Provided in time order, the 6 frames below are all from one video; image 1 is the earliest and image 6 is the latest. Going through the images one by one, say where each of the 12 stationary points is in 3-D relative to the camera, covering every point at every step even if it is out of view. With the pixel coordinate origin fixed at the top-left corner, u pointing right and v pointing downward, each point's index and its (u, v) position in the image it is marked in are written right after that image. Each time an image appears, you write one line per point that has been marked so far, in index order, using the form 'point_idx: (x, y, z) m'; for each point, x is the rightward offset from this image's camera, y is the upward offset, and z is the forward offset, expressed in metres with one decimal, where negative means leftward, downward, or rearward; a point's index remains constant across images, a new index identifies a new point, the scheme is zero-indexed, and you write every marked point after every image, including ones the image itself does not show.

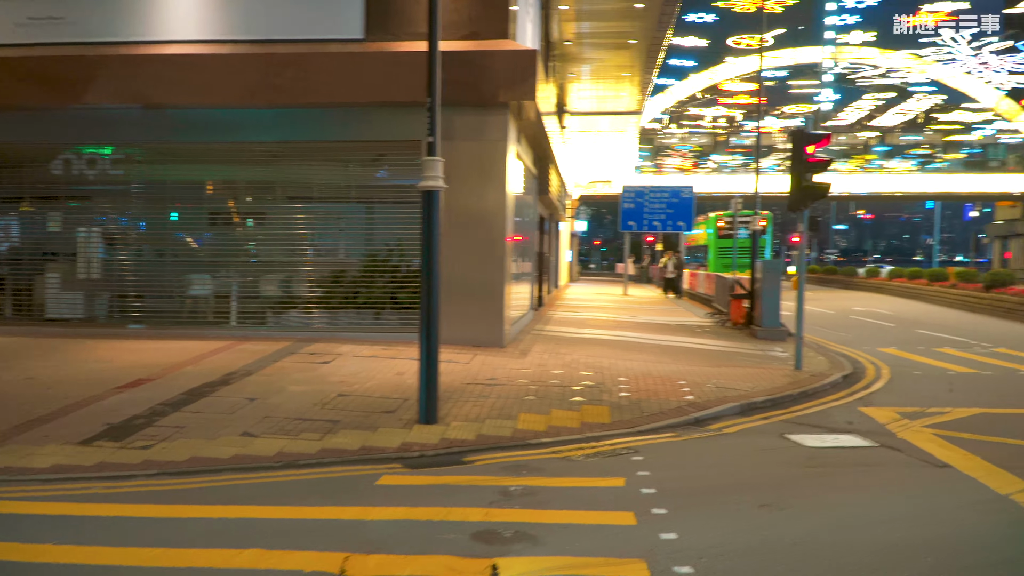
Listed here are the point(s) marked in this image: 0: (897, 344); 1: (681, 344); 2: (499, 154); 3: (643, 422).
0: (+7.6, -1.1, +18.2) m
1: (+2.9, -1.0, +15.6) m
2: (-0.2, +2.0, +13.5) m
3: (+1.2, -1.3, +8.7) m
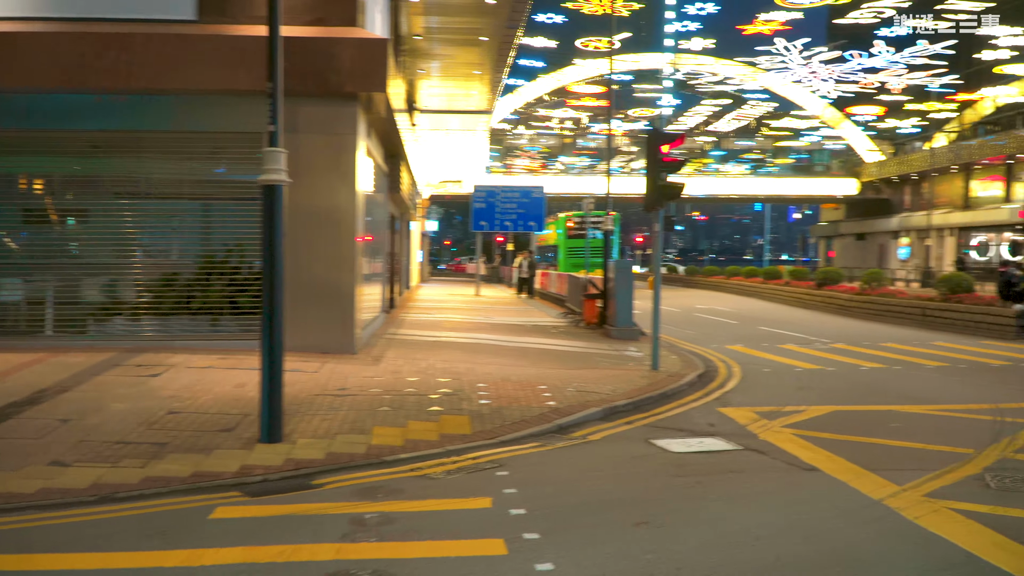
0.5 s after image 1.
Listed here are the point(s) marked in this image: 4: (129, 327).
0: (+4.7, -1.1, +18.6) m
1: (+0.4, -1.0, +15.4) m
2: (-2.3, +1.9, +12.7) m
3: (-0.1, -1.3, +8.2) m
4: (-5.5, -0.6, +13.3) m
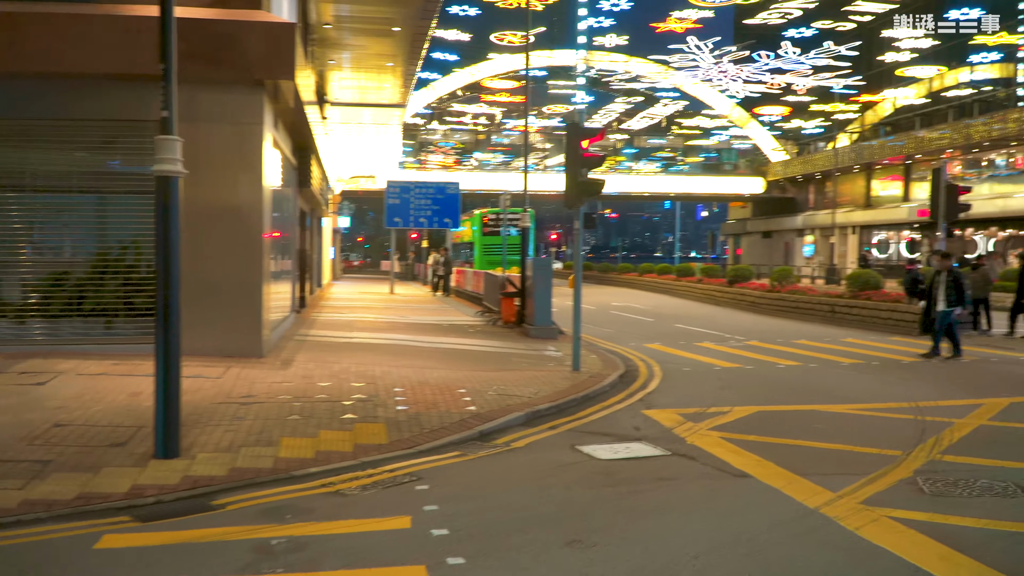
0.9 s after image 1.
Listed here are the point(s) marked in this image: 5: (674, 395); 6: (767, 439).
0: (+3.0, -1.0, +18.6) m
1: (-0.9, -1.0, +14.9) m
2: (-3.4, +1.9, +12.0) m
3: (-0.7, -1.3, +7.8) m
4: (-6.7, -0.6, +12.3) m
5: (+1.8, -1.2, +10.5) m
6: (+2.2, -1.3, +7.8) m
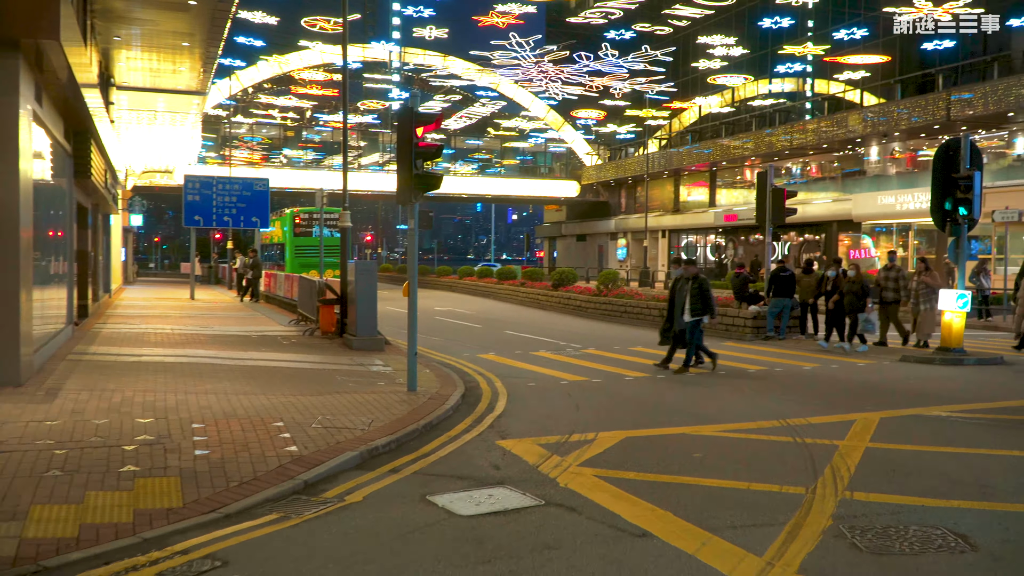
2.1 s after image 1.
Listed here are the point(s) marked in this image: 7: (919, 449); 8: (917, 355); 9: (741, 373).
0: (-0.4, -1.1, +17.4) m
1: (-3.5, -1.1, +13.0) m
2: (-5.3, +1.8, +9.7) m
3: (-1.8, -1.4, +6.0) m
4: (-8.6, -0.7, +9.3) m
5: (+0.1, -1.3, +9.2) m
6: (+1.0, -1.4, +6.7) m
7: (+3.3, -1.3, +7.5) m
8: (+6.2, -1.0, +13.9) m
9: (+3.3, -1.2, +13.1) m
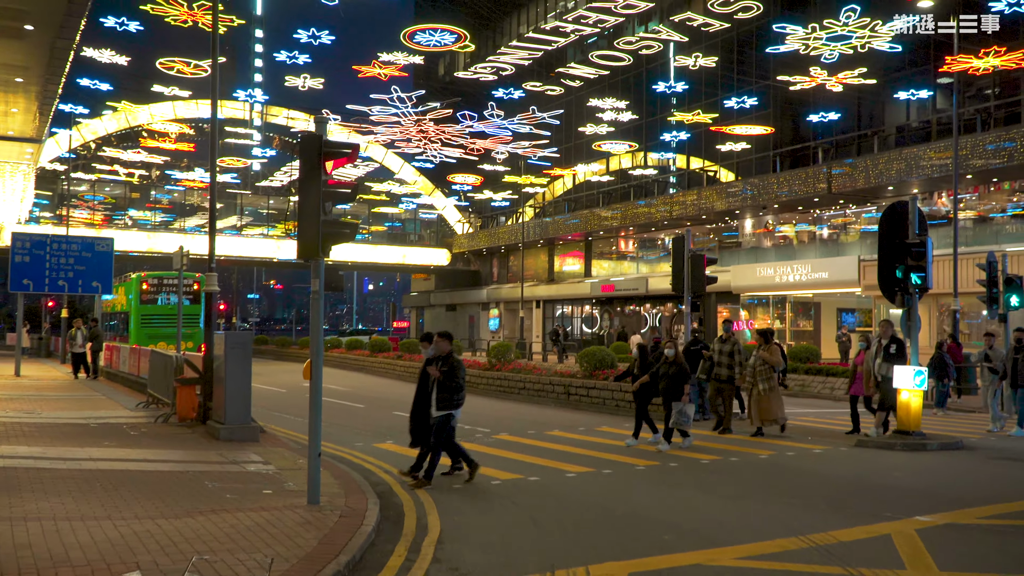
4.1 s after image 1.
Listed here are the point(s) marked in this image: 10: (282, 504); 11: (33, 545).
0: (-2.0, -2.4, +14.9) m
1: (-4.4, -2.0, +10.1) m
2: (-5.7, +1.2, +6.8) m
3: (-1.7, -1.8, +3.5) m
4: (-8.9, -1.3, +5.7) m
5: (-0.2, -2.0, +6.9) m
6: (+1.0, -1.8, +4.6) m
7: (+3.2, -1.9, +5.7) m
8: (+5.0, -2.1, +12.5) m
9: (+2.2, -2.2, +11.3) m
10: (-2.1, -1.9, +8.1) m
11: (-3.3, -1.7, +6.2) m
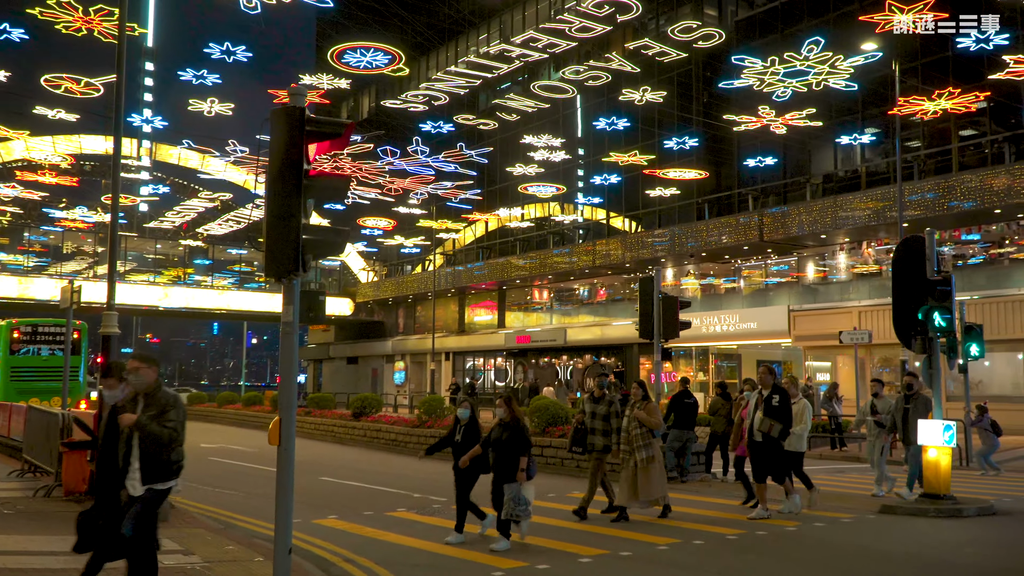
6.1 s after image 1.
0: (-2.5, -3.0, +12.5) m
1: (-4.4, -2.2, +7.5) m
2: (-5.2, +1.1, +4.2) m
3: (-0.9, -1.7, +1.2) m
4: (-8.2, -1.2, +2.6) m
5: (+0.2, -2.1, +4.8) m
6: (+1.7, -1.8, +2.6) m
7: (+3.7, -2.0, +4.0) m
8: (+4.7, -2.6, +11.0) m
9: (+2.1, -2.6, +9.4) m
10: (-1.8, -2.1, +5.8) m
11: (-2.7, -1.8, +3.7) m
